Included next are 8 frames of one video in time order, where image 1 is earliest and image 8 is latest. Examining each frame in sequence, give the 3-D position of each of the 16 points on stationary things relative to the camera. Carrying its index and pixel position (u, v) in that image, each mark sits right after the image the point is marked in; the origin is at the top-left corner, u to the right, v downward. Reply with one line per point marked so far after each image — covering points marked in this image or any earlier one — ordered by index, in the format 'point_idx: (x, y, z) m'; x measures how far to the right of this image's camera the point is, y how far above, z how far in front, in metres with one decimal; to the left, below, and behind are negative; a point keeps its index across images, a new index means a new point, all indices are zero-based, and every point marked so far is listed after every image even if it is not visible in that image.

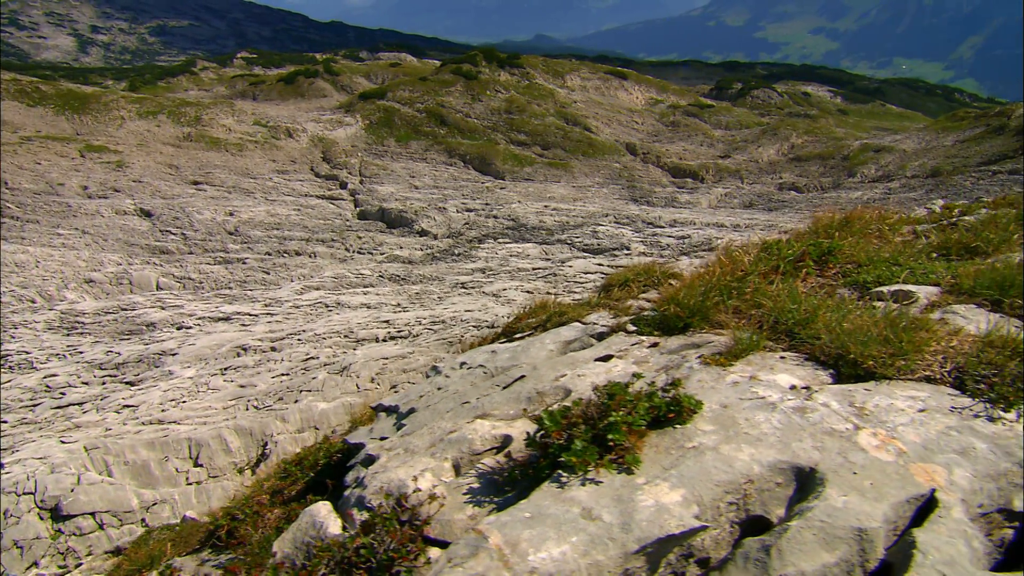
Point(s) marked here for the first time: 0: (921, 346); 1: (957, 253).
0: (+3.3, -0.5, +5.3) m
1: (+5.4, +0.5, +7.9) m
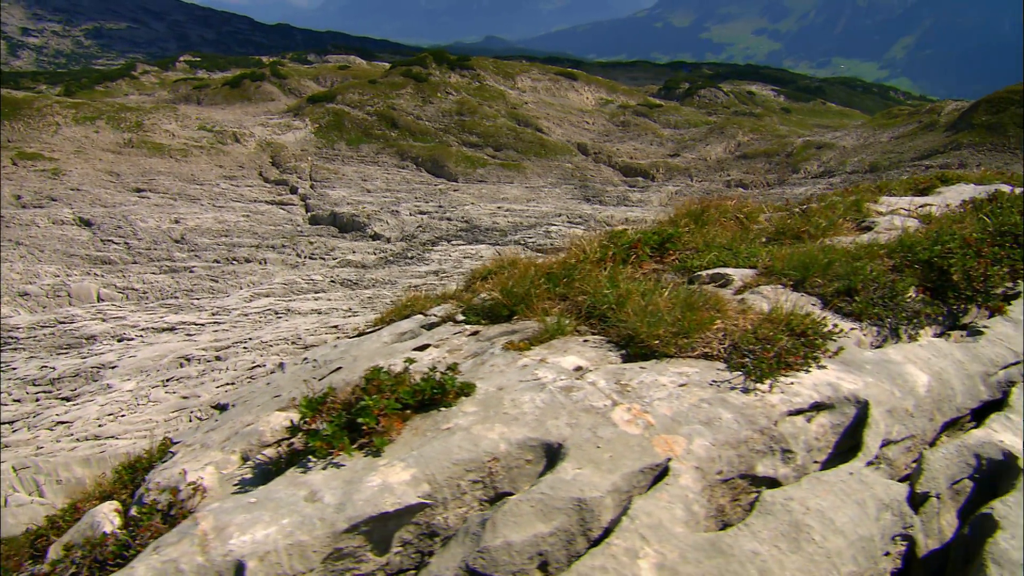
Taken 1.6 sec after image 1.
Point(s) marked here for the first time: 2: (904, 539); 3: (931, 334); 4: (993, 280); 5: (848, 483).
0: (+1.6, -0.3, +5.5) m
1: (+3.5, +0.7, +8.2) m
2: (+2.6, -1.7, +4.4) m
3: (+4.0, -0.4, +6.3) m
4: (+4.9, +0.1, +6.7) m
5: (+2.2, -1.3, +4.2) m
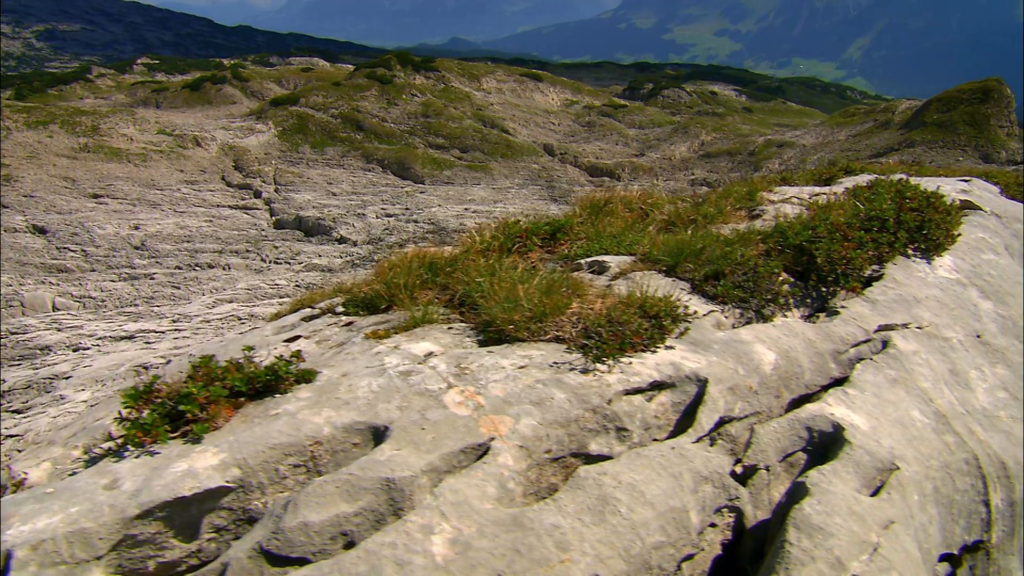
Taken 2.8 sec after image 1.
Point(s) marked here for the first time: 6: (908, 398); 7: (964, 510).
0: (+0.4, -0.2, +5.5) m
1: (+2.2, +0.8, +8.4) m
2: (+1.5, -1.5, +4.5) m
3: (+2.7, -0.2, +6.5) m
4: (+3.6, +0.3, +6.9) m
5: (+1.0, -1.1, +4.3) m
6: (+3.4, -0.9, +5.6) m
7: (+3.8, -1.9, +5.4) m
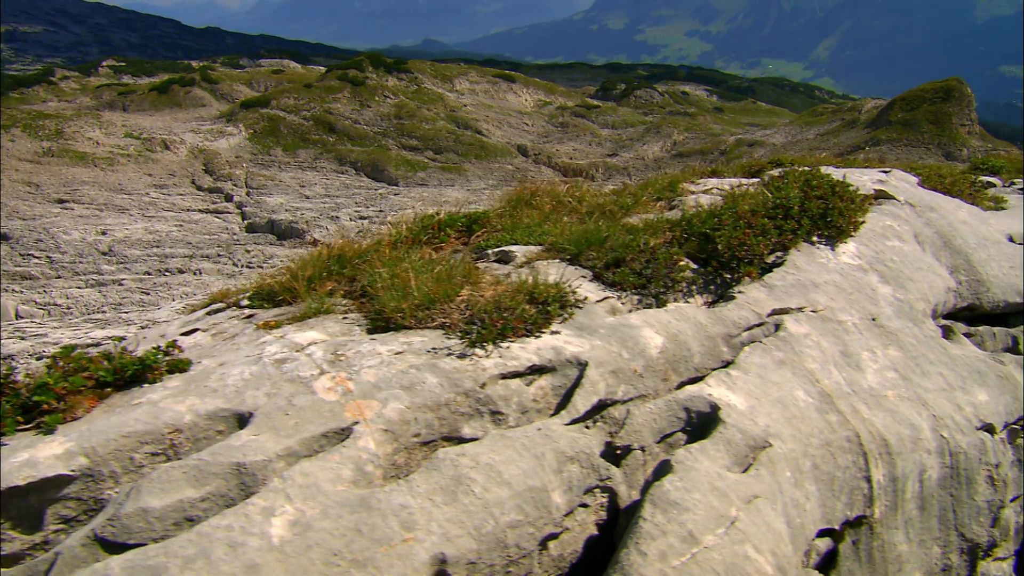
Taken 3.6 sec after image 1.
0: (-0.5, -0.1, +5.6) m
1: (+1.1, +1.0, +8.4) m
2: (+0.6, -1.4, +4.6) m
3: (+1.7, -0.1, +6.6) m
4: (+2.6, +0.4, +7.0) m
5: (+0.1, -1.0, +4.4) m
6: (+2.5, -0.8, +5.7) m
7: (+2.8, -1.7, +5.6) m
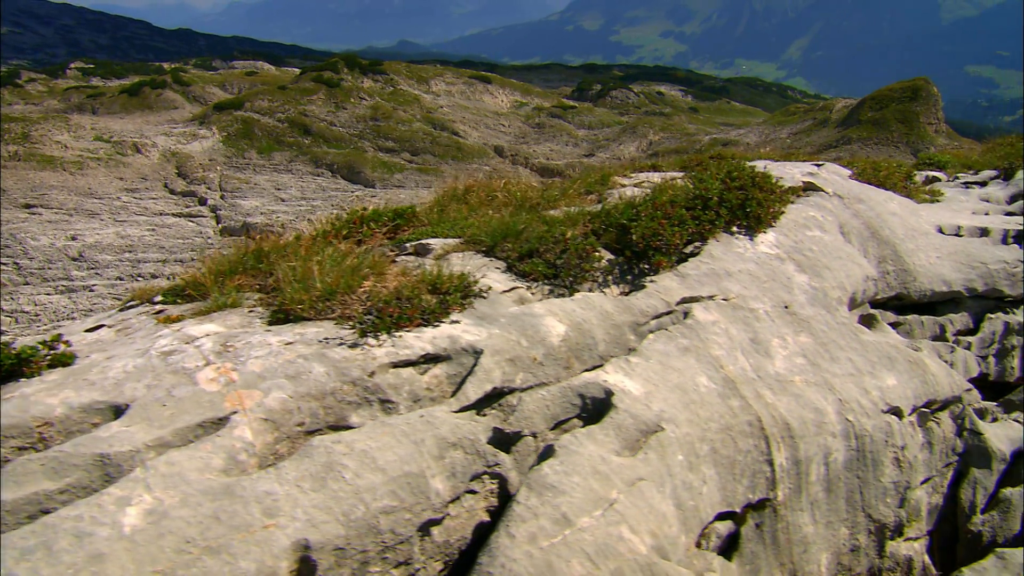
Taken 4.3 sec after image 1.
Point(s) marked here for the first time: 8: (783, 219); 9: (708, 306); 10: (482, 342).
0: (-1.4, 0.0, +5.6) m
1: (+0.2, +1.1, +8.5) m
2: (-0.2, -1.3, +4.6) m
3: (+0.9, 0.0, +6.6) m
4: (+1.7, +0.5, +7.1) m
5: (-0.7, -0.9, +4.4) m
6: (+1.6, -0.7, +5.8) m
7: (+2.0, -1.6, +5.7) m
8: (+3.4, +0.9, +8.2) m
9: (+1.9, -0.2, +6.5) m
10: (-0.2, -0.4, +5.2) m
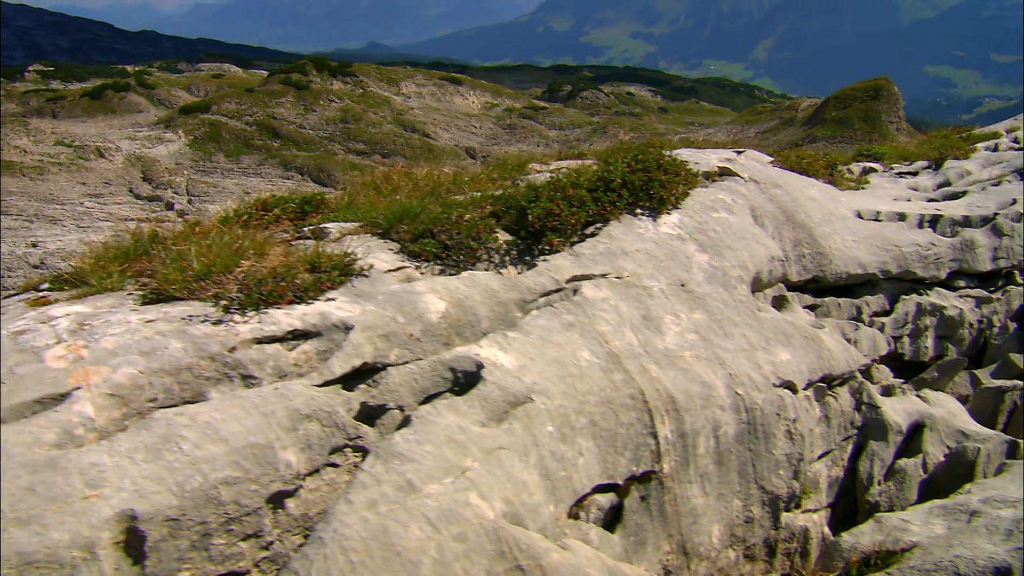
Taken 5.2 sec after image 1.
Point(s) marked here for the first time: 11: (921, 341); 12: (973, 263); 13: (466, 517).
0: (-2.4, +0.2, +5.5) m
1: (-1.0, +1.2, +8.5) m
2: (-1.2, -1.1, +4.6) m
3: (-0.2, +0.2, +6.6) m
4: (+0.6, +0.7, +7.1) m
5: (-1.6, -0.7, +4.4) m
6: (+0.6, -0.5, +5.9) m
7: (+1.0, -1.4, +5.7) m
8: (+2.3, +1.1, +8.4) m
9: (+0.9, 0.0, +6.6) m
10: (-1.3, -0.2, +5.2) m
11: (+6.7, -0.9, +10.7) m
12: (+8.0, +0.4, +11.3) m
13: (-0.3, -1.4, +4.1) m
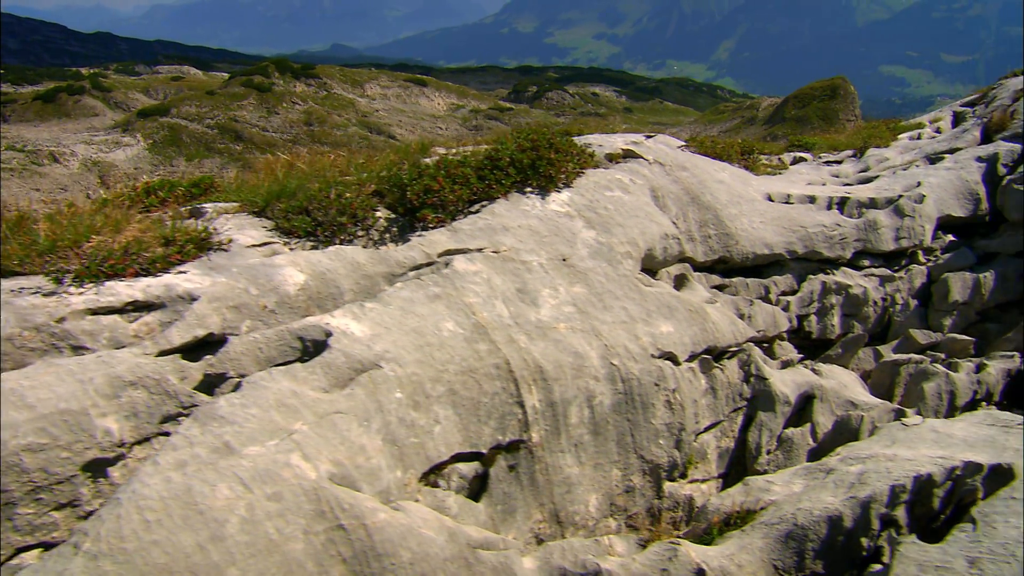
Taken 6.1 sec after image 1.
0: (-3.6, +0.4, +5.4) m
1: (-2.3, +1.5, +8.4) m
2: (-2.3, -0.9, +4.6) m
3: (-1.5, +0.4, +6.6) m
4: (-0.7, +1.0, +7.2) m
5: (-2.8, -0.5, +4.3) m
6: (-0.6, -0.2, +5.9) m
7: (-0.2, -1.1, +5.8) m
8: (+0.9, +1.4, +8.5) m
9: (-0.4, +0.3, +6.6) m
10: (-2.4, 0.0, +5.1) m
11: (+5.3, -0.5, +11.0) m
12: (+6.5, +0.8, +11.7) m
13: (-1.4, -1.2, +4.1) m
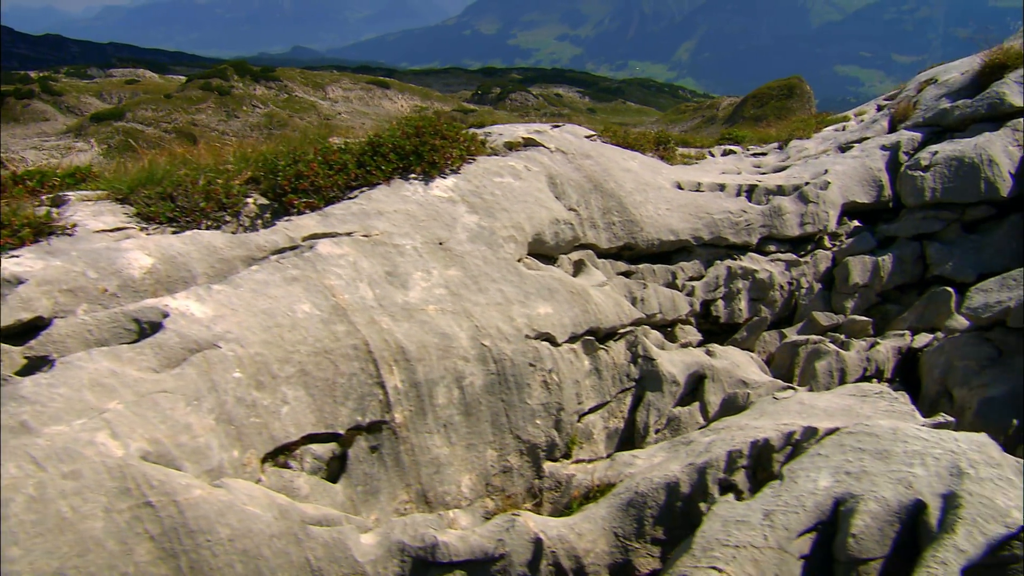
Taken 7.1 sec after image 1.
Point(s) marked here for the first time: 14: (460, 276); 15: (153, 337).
0: (-4.9, +0.5, +5.2) m
1: (-3.8, +1.6, +8.3) m
2: (-3.5, -0.8, +4.4) m
3: (-2.8, +0.6, +6.6) m
4: (-2.0, +1.1, +7.1) m
5: (-4.0, -0.4, +4.2) m
6: (-1.9, 0.0, +5.9) m
7: (-1.4, -0.9, +5.8) m
8: (-0.5, +1.6, +8.5) m
9: (-1.7, +0.5, +6.6) m
10: (-3.7, +0.1, +5.0) m
11: (+3.8, -0.3, +11.3) m
12: (+4.9, +1.1, +12.0) m
13: (-2.6, -1.0, +4.0) m
14: (-0.6, +0.1, +7.0) m
15: (-2.7, -0.4, +4.9) m
